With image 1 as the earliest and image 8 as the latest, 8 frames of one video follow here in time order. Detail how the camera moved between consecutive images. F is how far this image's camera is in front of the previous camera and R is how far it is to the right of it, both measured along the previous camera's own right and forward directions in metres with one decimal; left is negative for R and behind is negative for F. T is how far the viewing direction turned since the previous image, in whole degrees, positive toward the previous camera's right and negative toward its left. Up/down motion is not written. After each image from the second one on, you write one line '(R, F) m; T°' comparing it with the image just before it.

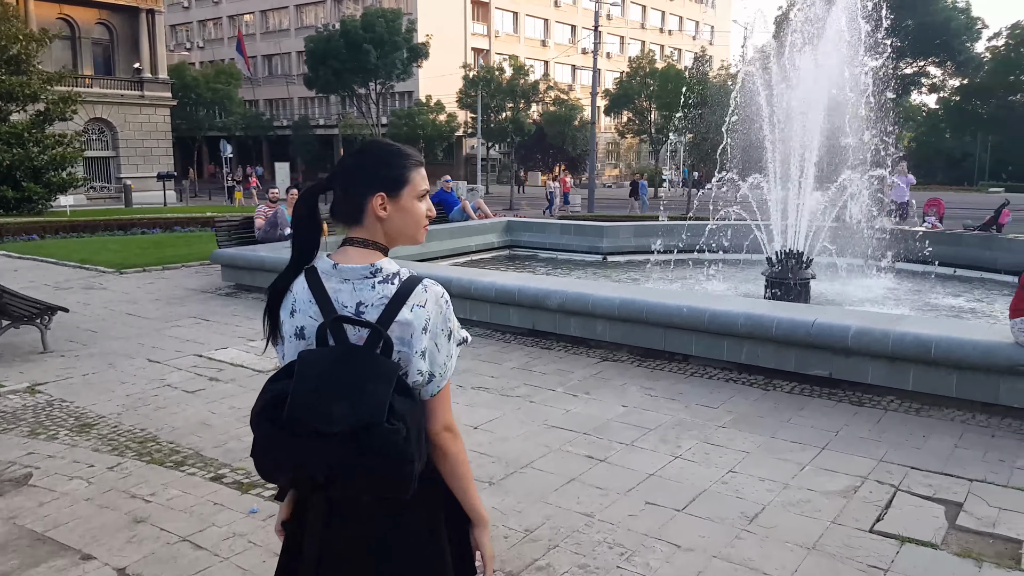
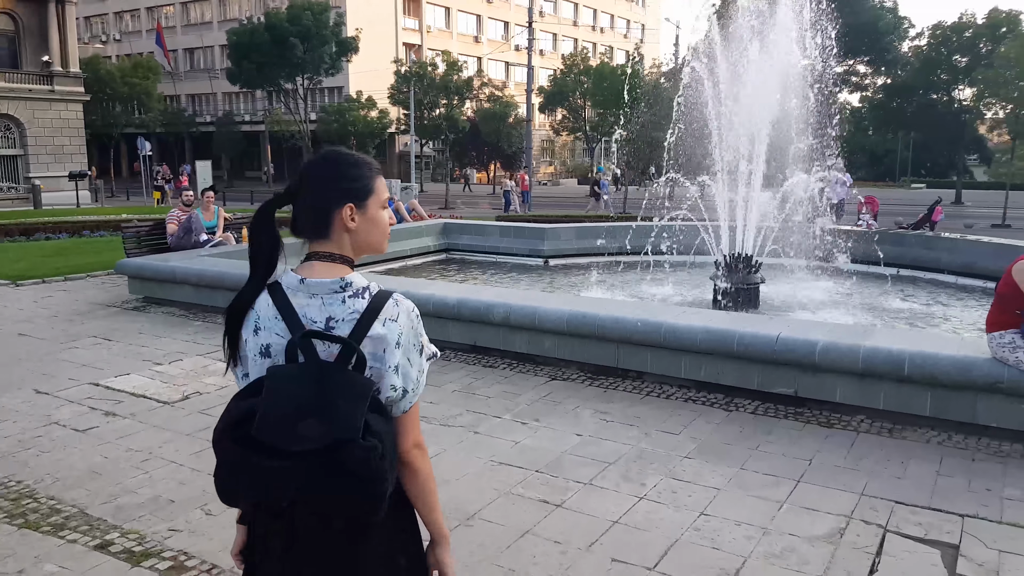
(0.0, +0.6) m; +5°
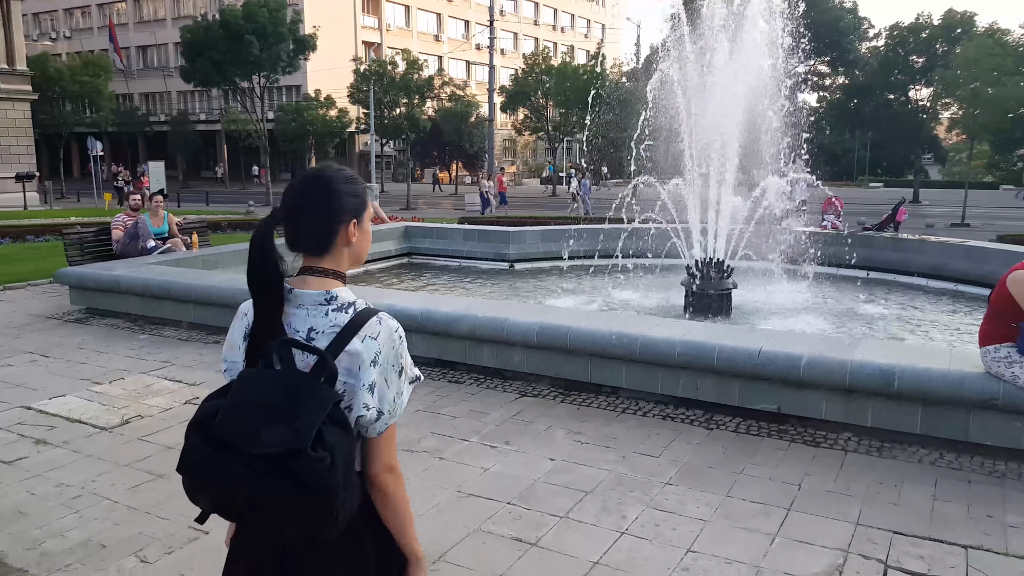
(0.0, +0.4) m; +3°
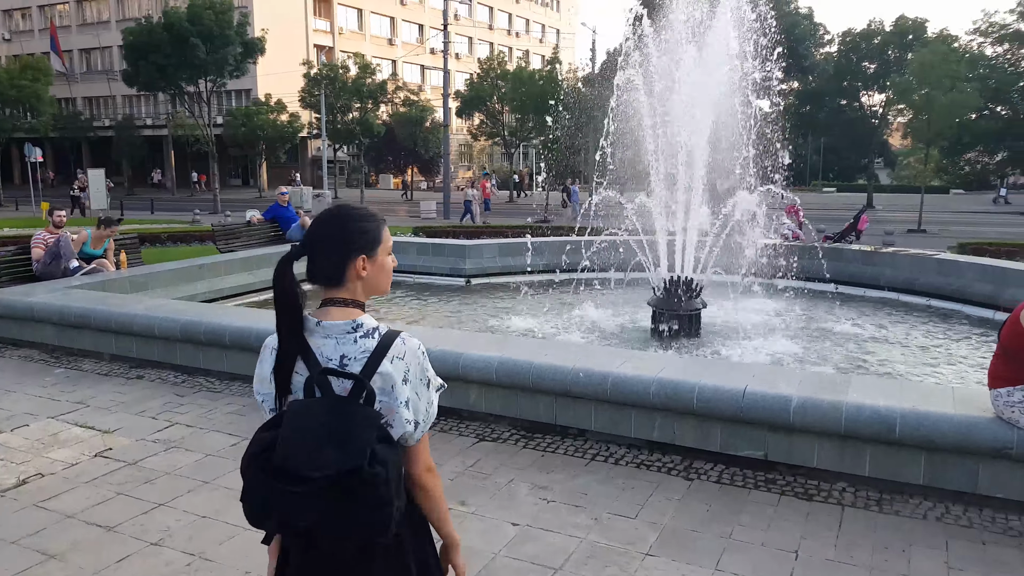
(0.0, +0.6) m; +3°
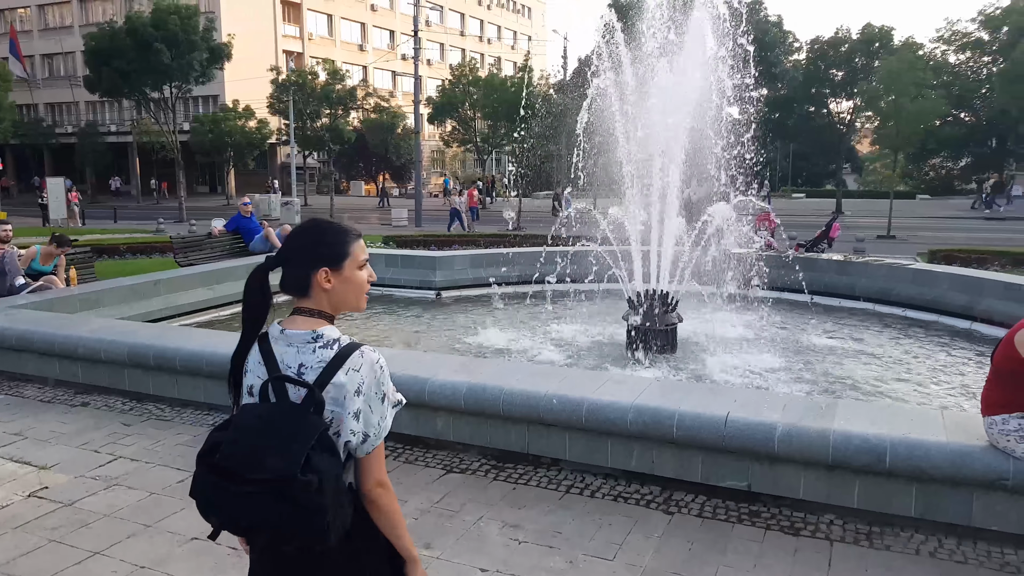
(0.0, +0.3) m; +2°
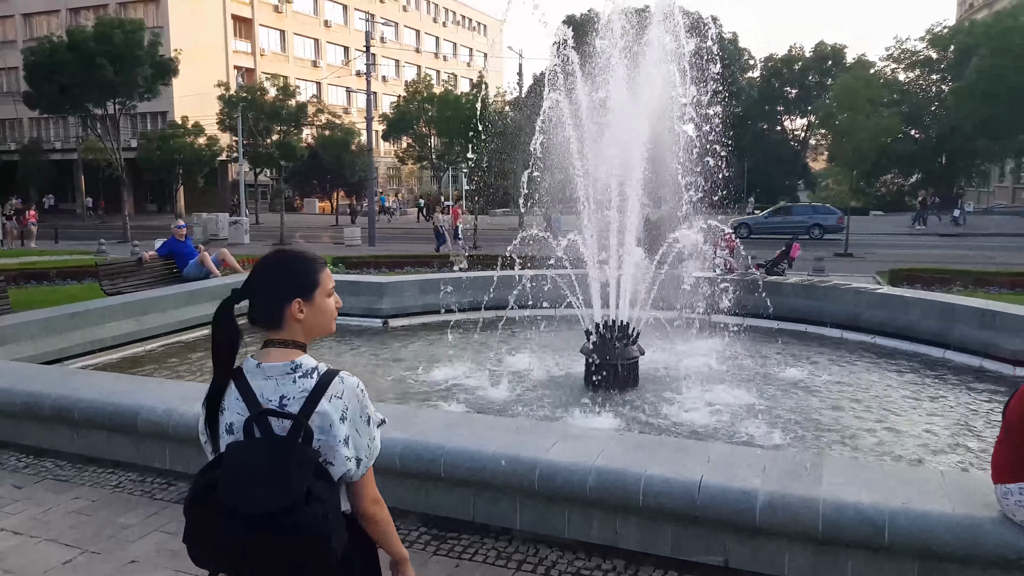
(+0.1, +0.6) m; +3°
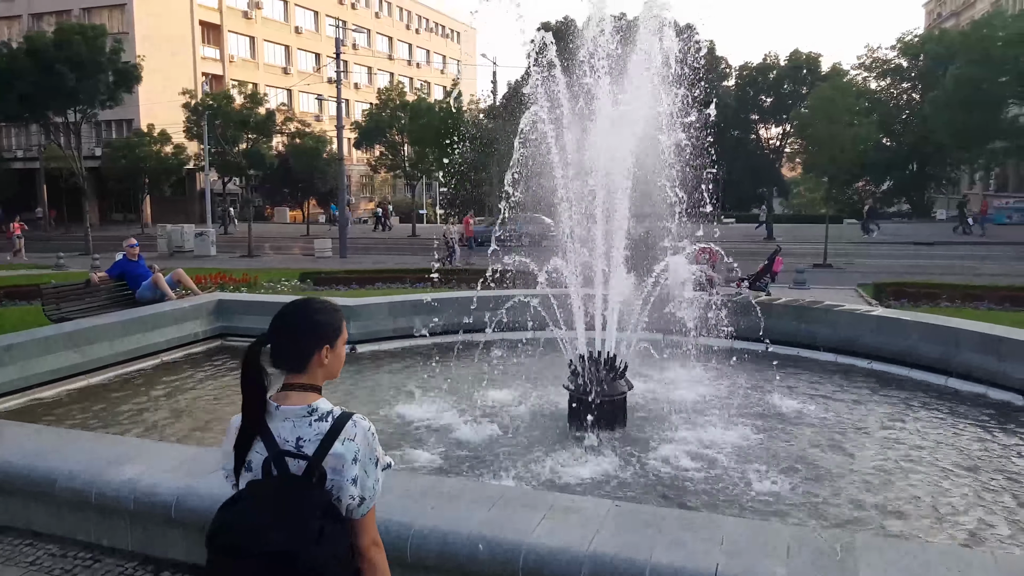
(0.0, +0.6) m; +2°
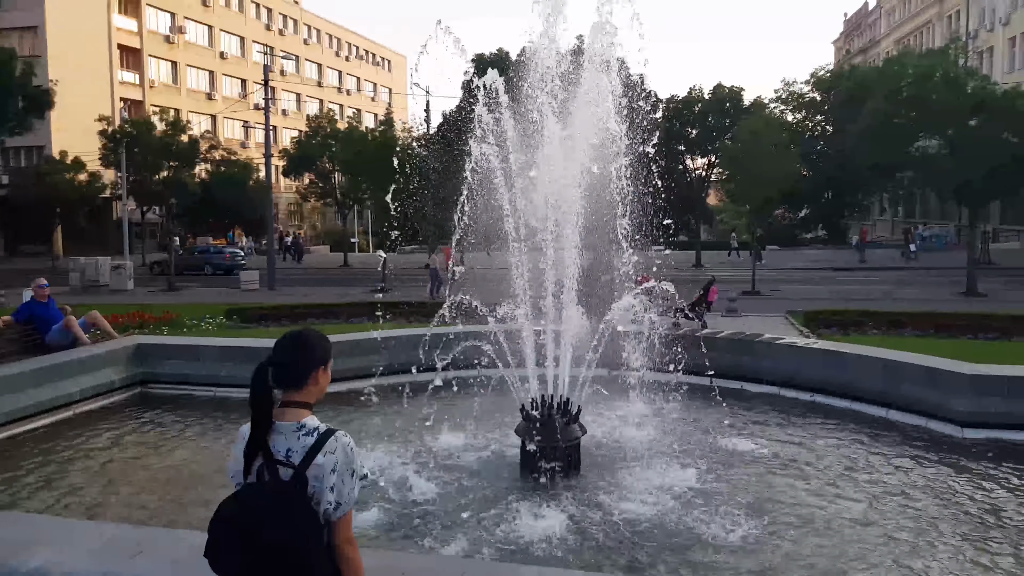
(-0.1, +0.3) m; +5°
